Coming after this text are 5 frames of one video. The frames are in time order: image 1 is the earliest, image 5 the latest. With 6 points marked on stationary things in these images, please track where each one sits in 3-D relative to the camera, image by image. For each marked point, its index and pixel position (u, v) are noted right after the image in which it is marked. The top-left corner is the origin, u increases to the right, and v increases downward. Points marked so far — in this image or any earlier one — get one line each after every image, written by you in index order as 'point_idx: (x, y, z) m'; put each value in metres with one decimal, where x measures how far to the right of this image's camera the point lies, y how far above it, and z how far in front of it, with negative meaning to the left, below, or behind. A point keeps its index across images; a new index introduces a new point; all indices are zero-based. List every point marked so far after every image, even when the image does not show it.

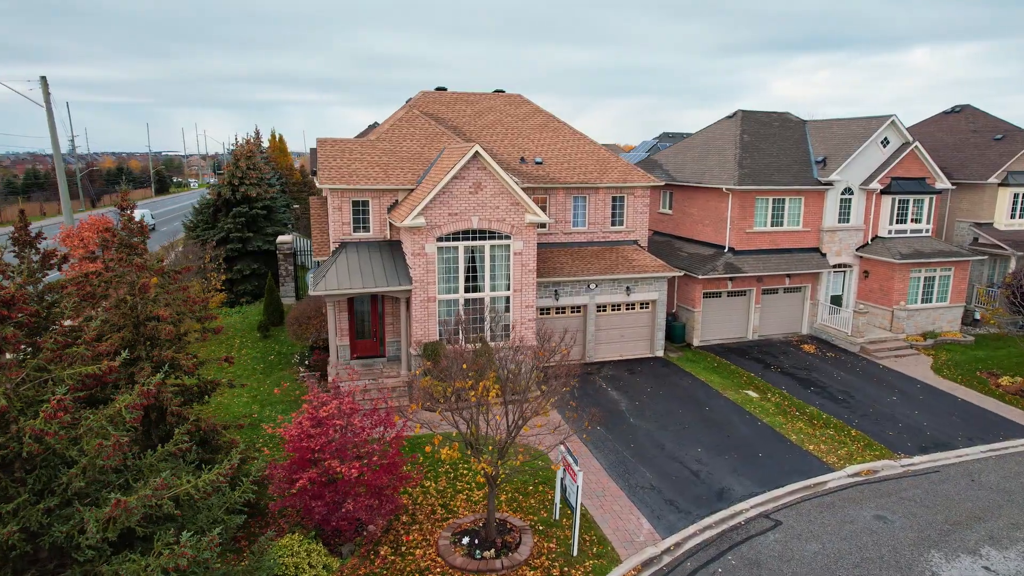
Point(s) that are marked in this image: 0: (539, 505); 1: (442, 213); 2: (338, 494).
0: (+0.5, -4.5, +13.0) m
1: (-2.0, +2.1, +17.6) m
2: (-3.0, -3.6, +11.0) m
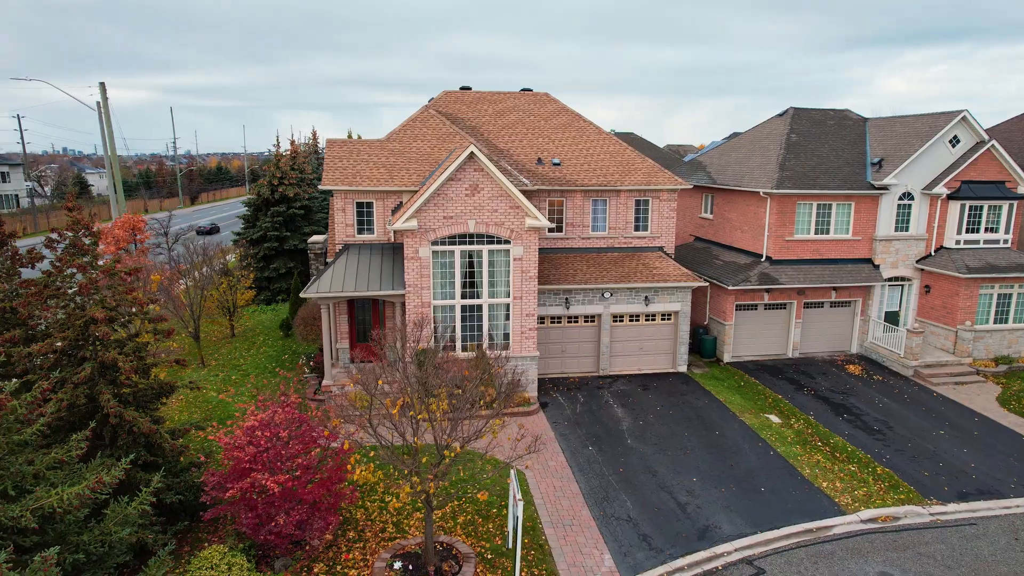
0: (-0.4, -4.7, +12.1) m
1: (-2.1, +2.0, +17.1) m
2: (-4.1, -3.7, +10.6) m
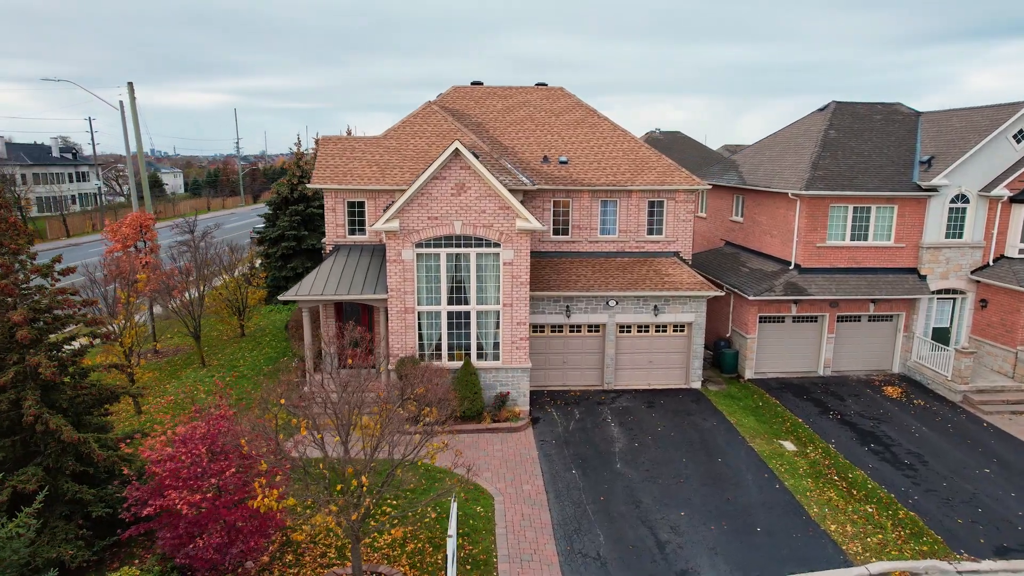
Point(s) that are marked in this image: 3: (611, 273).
0: (-1.3, -4.9, +11.0) m
1: (-2.4, +1.9, +16.1) m
2: (-5.1, -3.8, +9.9) m
3: (+3.1, +0.5, +19.3) m
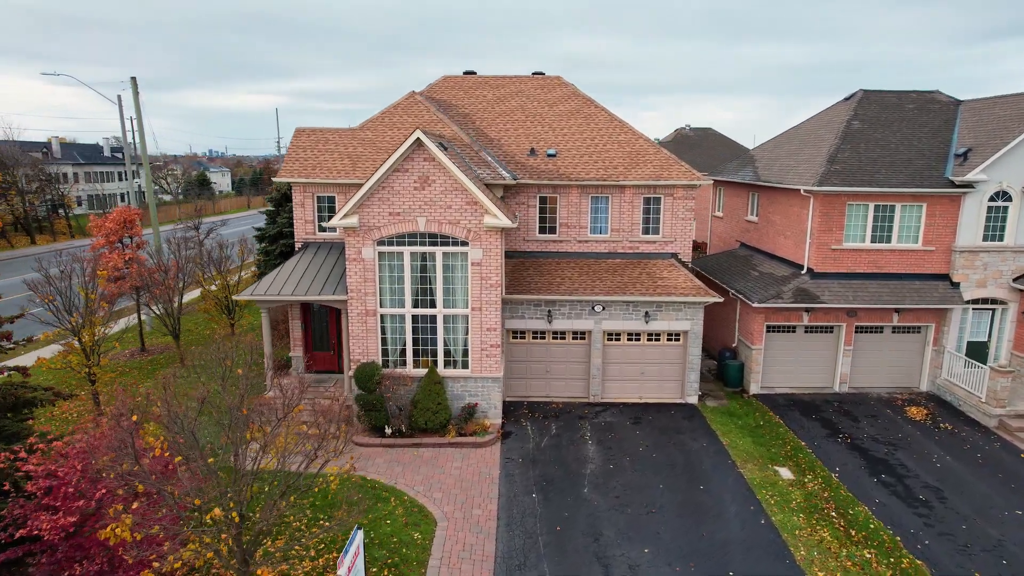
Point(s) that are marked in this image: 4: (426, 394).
0: (-2.5, -4.9, +9.8) m
1: (-3.2, +1.8, +15.0) m
2: (-6.4, -3.8, +8.9) m
3: (+2.5, +0.4, +17.8) m
4: (-2.1, -2.6, +15.3) m
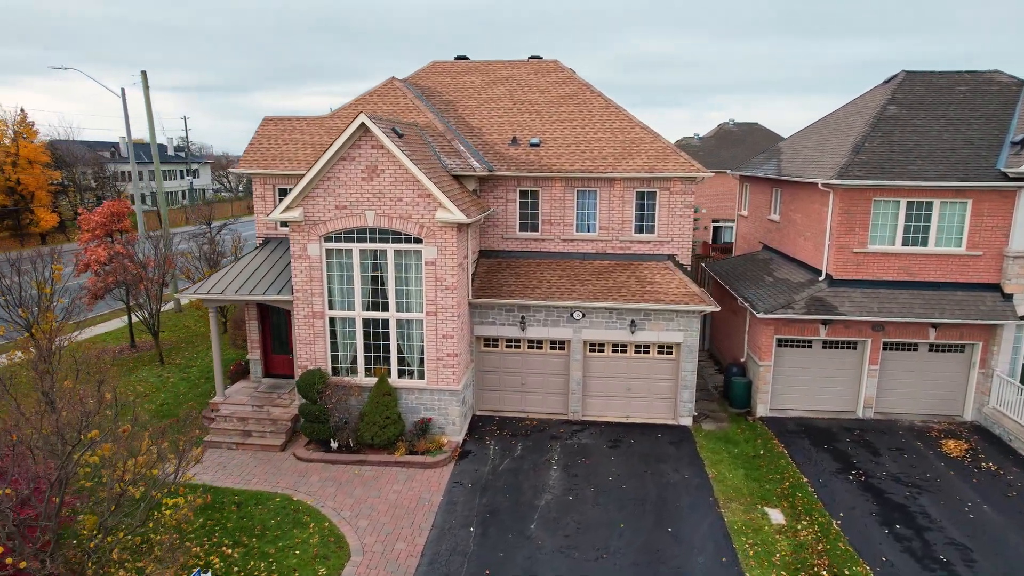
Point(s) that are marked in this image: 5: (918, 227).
0: (-4.0, -4.9, +8.4) m
1: (-4.1, +1.8, +13.6) m
2: (-7.9, -3.7, +7.9) m
3: (+1.8, +0.2, +15.9) m
4: (-3.1, -2.6, +13.8) m
5: (+10.2, +1.5, +15.5) m
